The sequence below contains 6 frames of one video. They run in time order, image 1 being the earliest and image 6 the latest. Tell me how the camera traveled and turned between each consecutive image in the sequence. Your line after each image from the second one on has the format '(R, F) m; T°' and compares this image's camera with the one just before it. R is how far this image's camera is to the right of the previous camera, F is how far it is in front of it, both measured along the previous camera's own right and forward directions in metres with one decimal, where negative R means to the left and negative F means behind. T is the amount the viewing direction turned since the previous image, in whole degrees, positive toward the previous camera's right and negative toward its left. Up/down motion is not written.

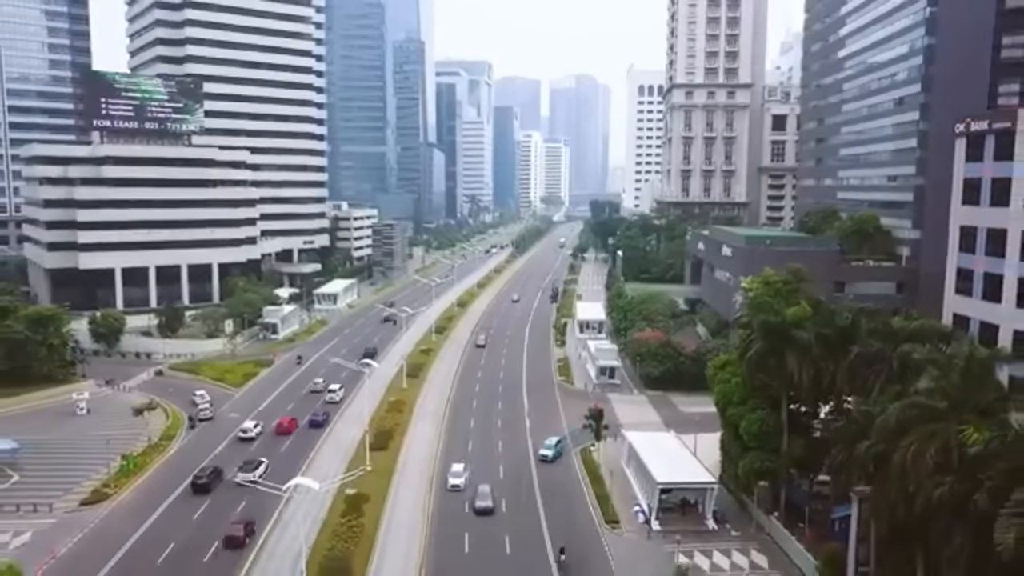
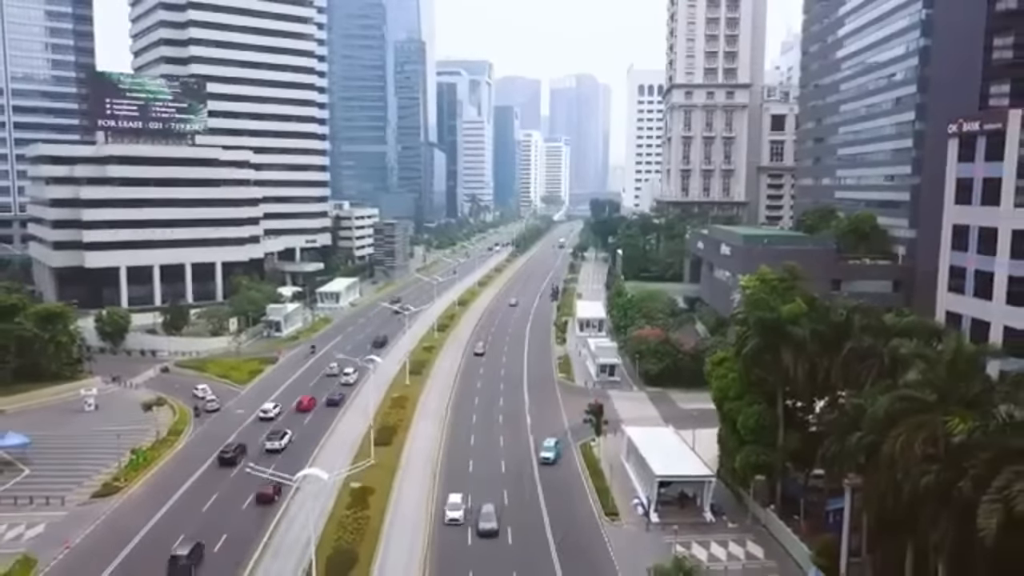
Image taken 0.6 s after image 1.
(-0.1, -0.9) m; 0°
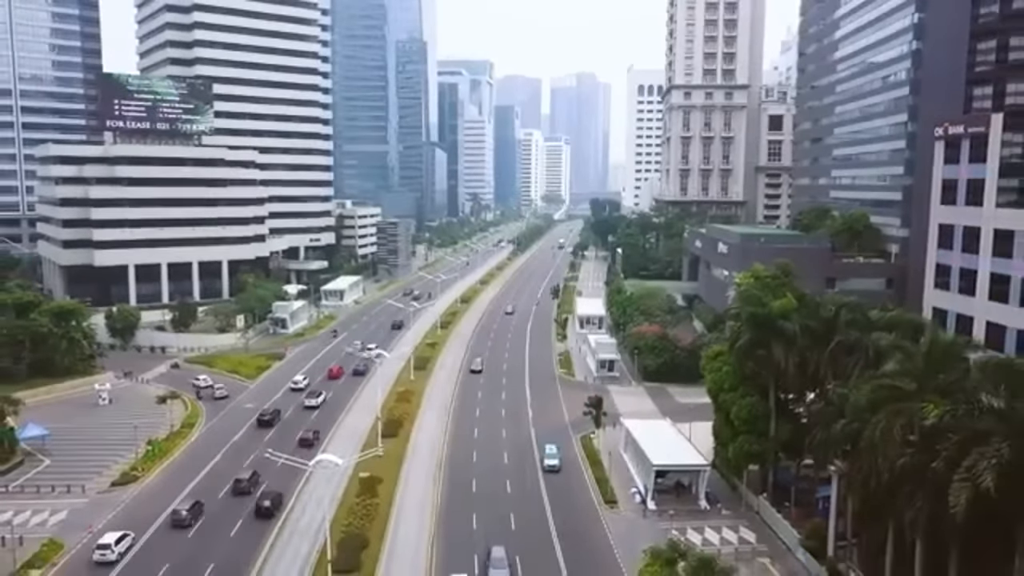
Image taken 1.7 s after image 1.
(-0.1, -1.8) m; 0°
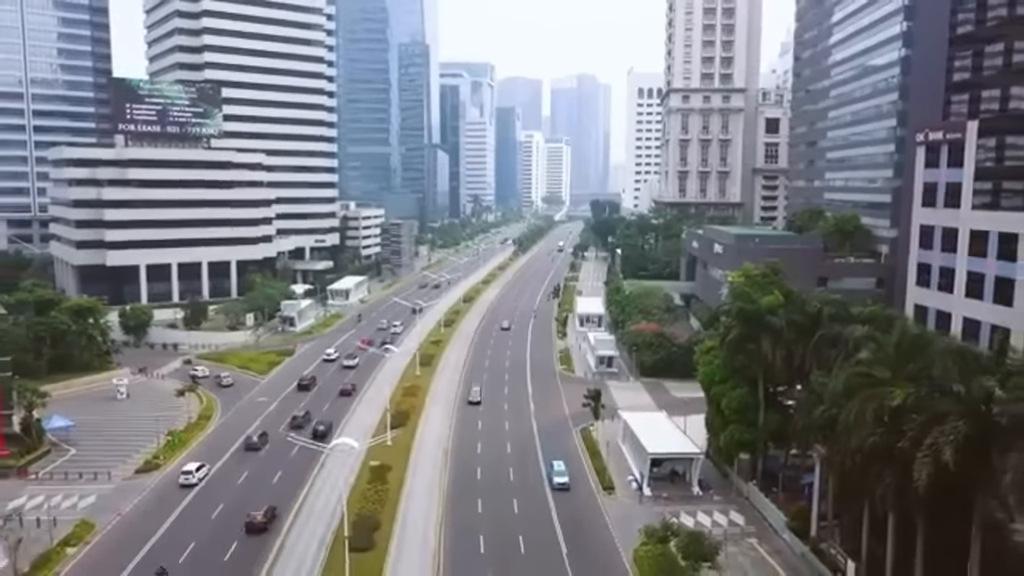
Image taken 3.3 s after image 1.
(-0.1, -2.5) m; 0°
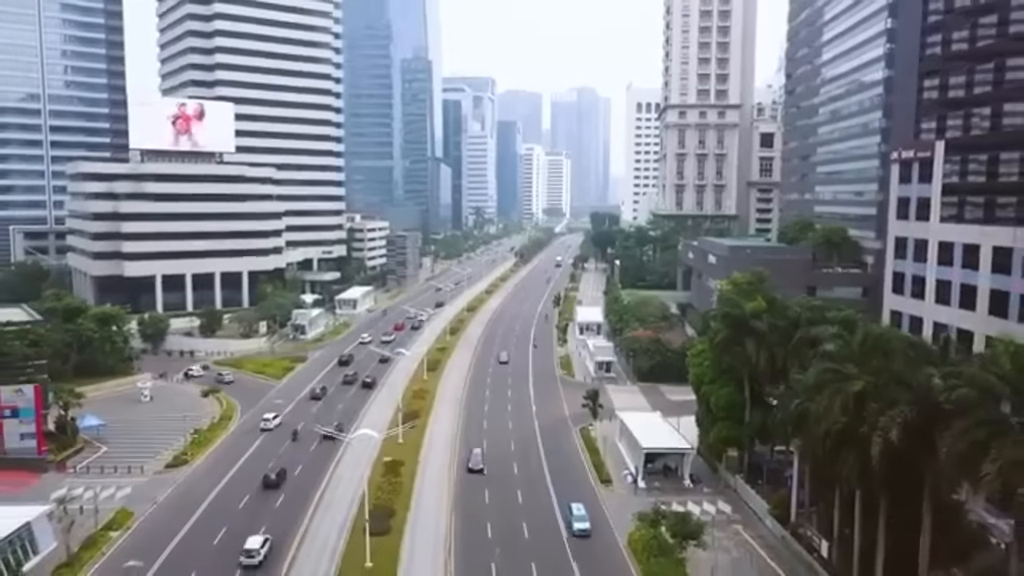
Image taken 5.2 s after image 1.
(-0.2, -3.7) m; 0°
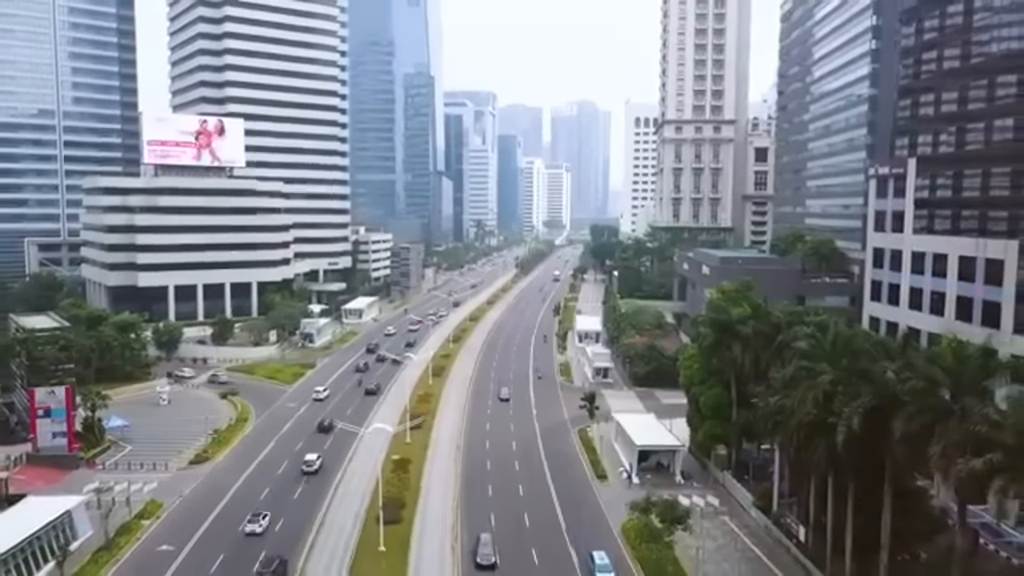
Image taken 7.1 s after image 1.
(-0.1, -3.4) m; 0°
